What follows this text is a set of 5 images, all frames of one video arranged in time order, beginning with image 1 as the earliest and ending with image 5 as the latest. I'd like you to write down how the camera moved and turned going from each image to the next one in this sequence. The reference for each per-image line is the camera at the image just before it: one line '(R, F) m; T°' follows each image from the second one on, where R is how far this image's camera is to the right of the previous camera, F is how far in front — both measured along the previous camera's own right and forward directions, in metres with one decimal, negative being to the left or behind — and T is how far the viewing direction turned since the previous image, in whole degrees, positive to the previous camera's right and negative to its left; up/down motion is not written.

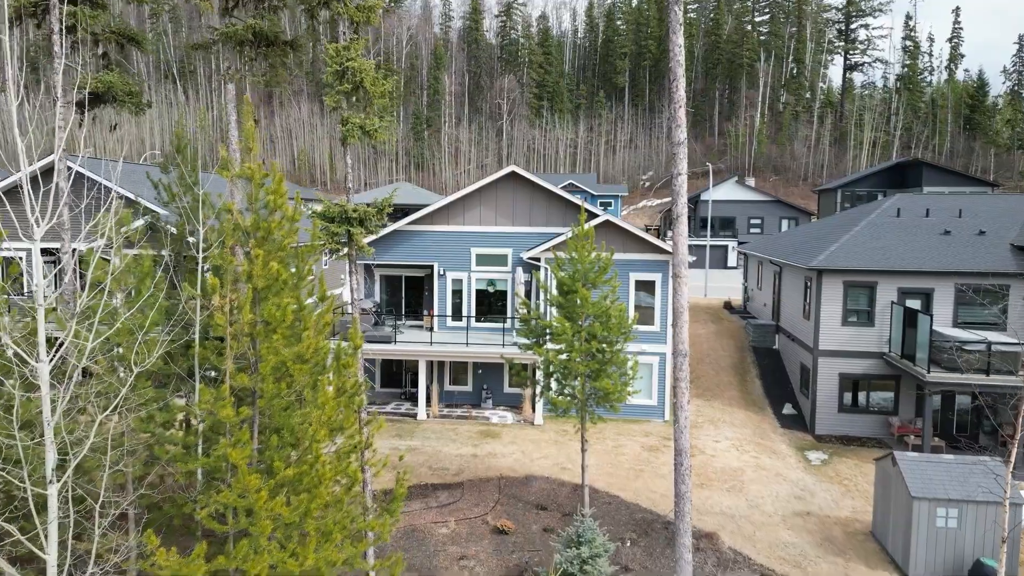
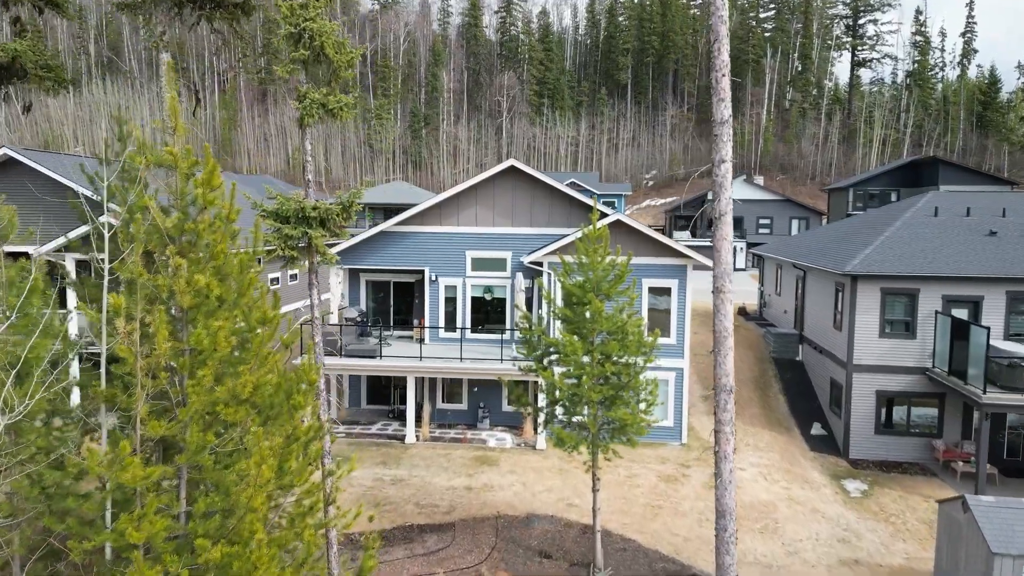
(0.0, +1.9) m; 0°
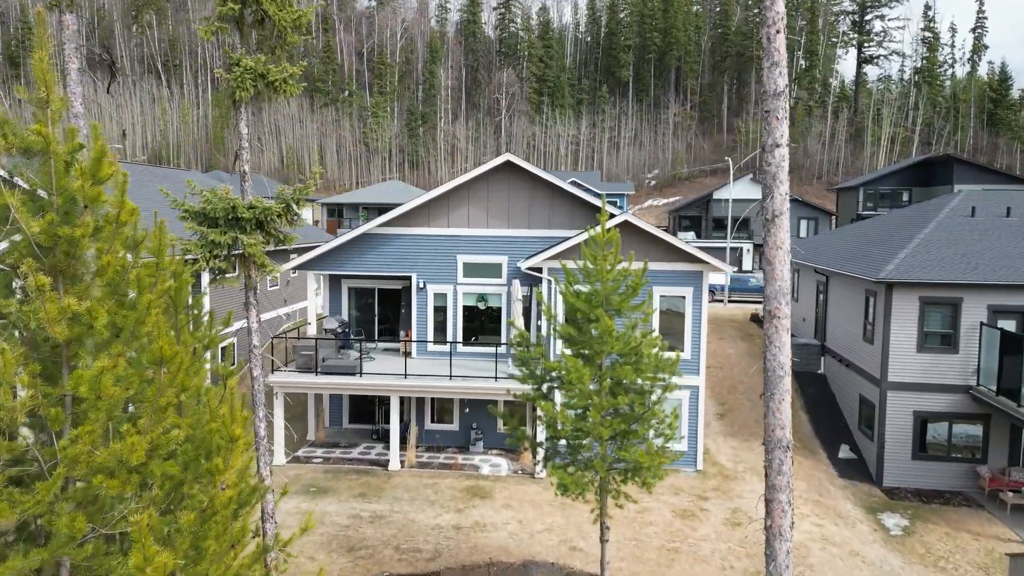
(+0.1, +1.7) m; 0°
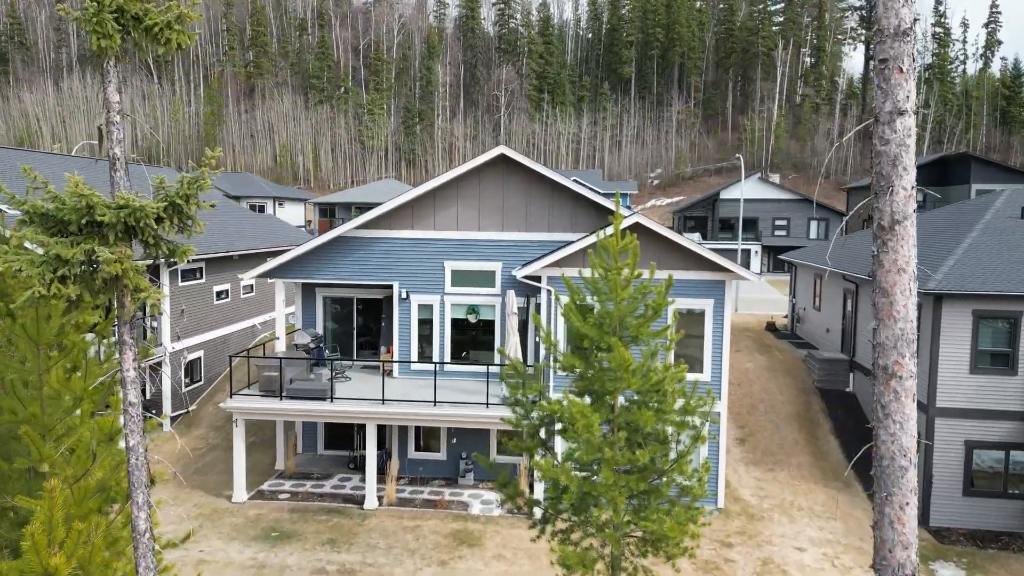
(+0.1, +1.9) m; 0°
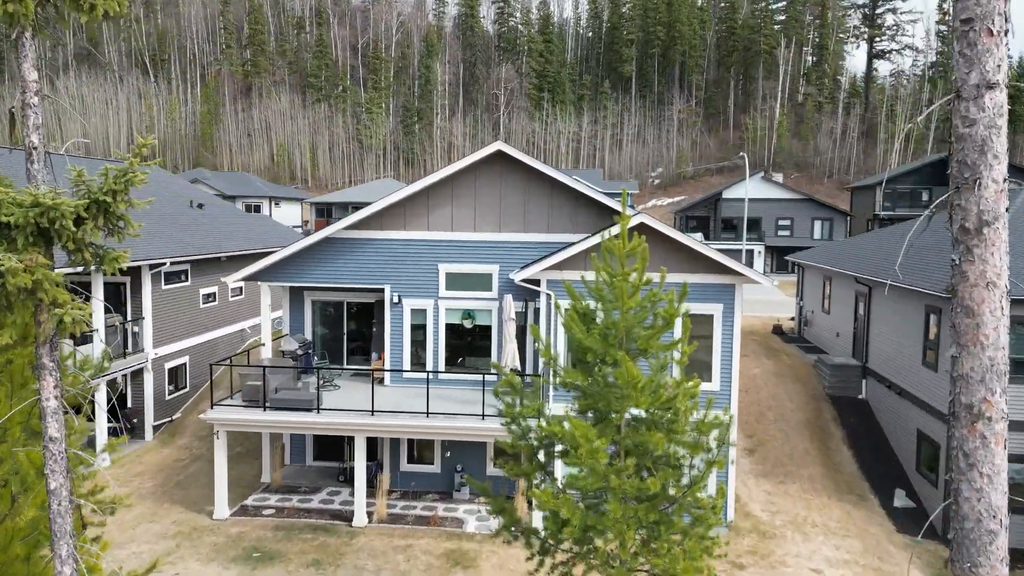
(+0.1, +0.7) m; 0°
